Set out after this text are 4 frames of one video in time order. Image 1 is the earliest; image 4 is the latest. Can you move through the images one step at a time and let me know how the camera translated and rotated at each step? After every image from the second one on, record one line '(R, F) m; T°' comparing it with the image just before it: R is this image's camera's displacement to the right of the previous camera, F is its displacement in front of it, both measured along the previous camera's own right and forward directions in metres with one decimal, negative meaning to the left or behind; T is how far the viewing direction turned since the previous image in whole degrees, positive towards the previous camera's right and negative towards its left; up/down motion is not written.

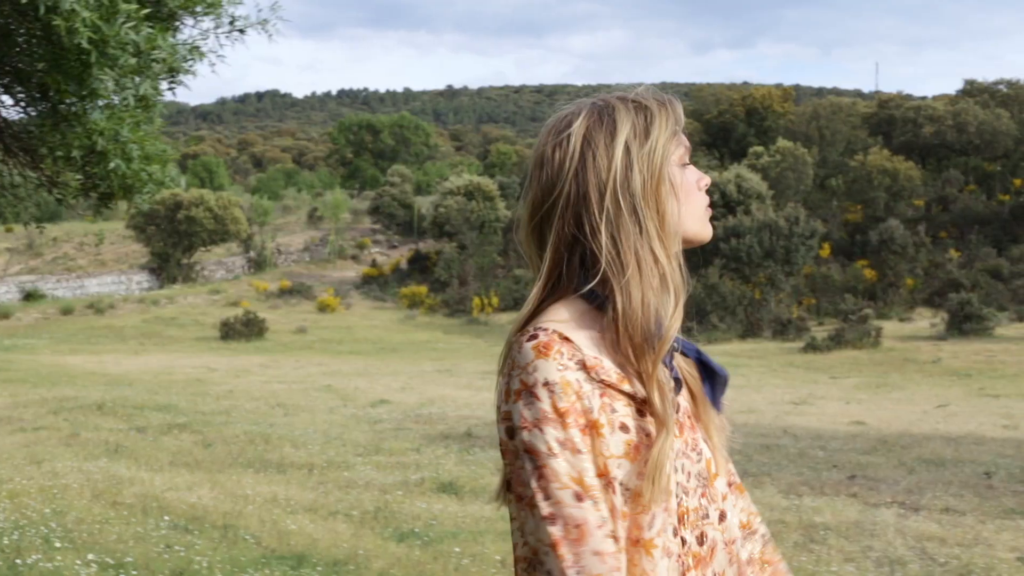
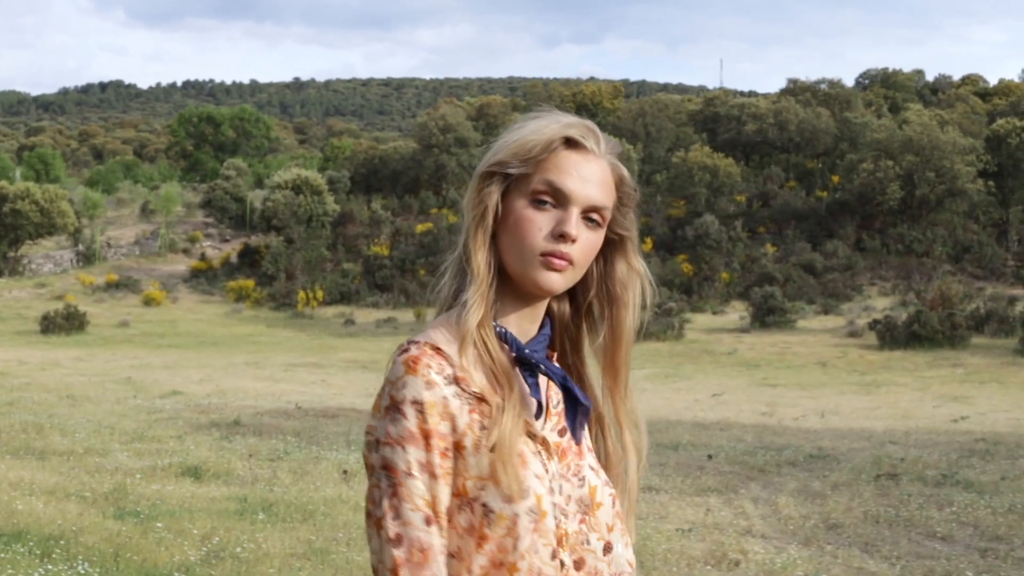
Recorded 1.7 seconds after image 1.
(+0.5, -0.6) m; +5°
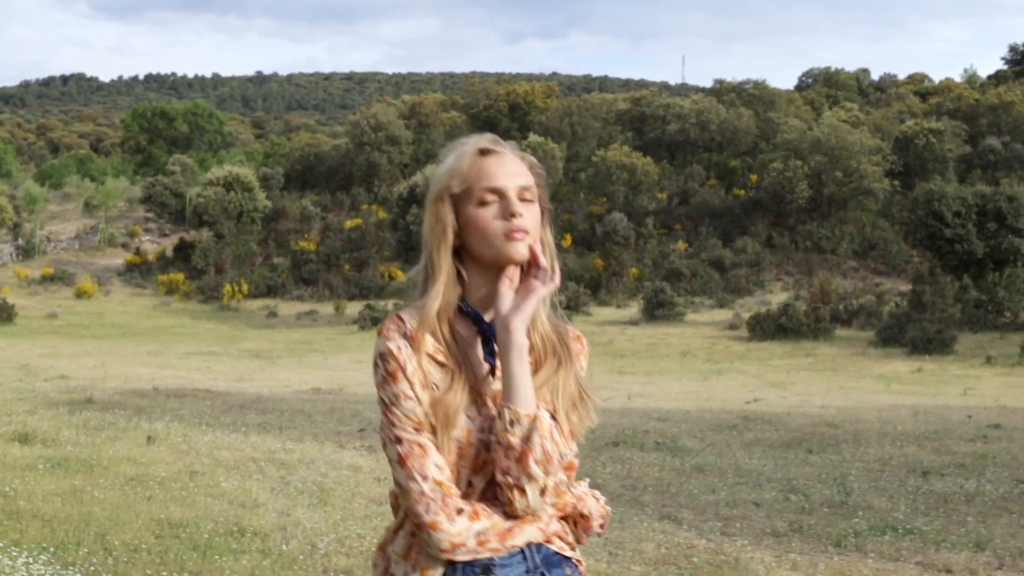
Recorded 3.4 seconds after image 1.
(+1.1, -1.7) m; +1°
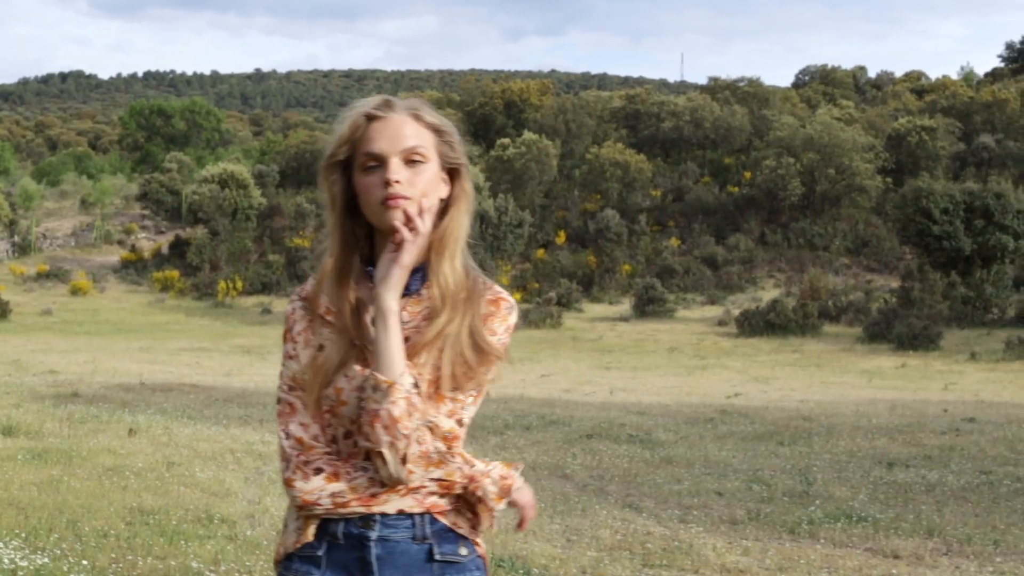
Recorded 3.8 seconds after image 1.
(+0.1, -0.2) m; 0°
